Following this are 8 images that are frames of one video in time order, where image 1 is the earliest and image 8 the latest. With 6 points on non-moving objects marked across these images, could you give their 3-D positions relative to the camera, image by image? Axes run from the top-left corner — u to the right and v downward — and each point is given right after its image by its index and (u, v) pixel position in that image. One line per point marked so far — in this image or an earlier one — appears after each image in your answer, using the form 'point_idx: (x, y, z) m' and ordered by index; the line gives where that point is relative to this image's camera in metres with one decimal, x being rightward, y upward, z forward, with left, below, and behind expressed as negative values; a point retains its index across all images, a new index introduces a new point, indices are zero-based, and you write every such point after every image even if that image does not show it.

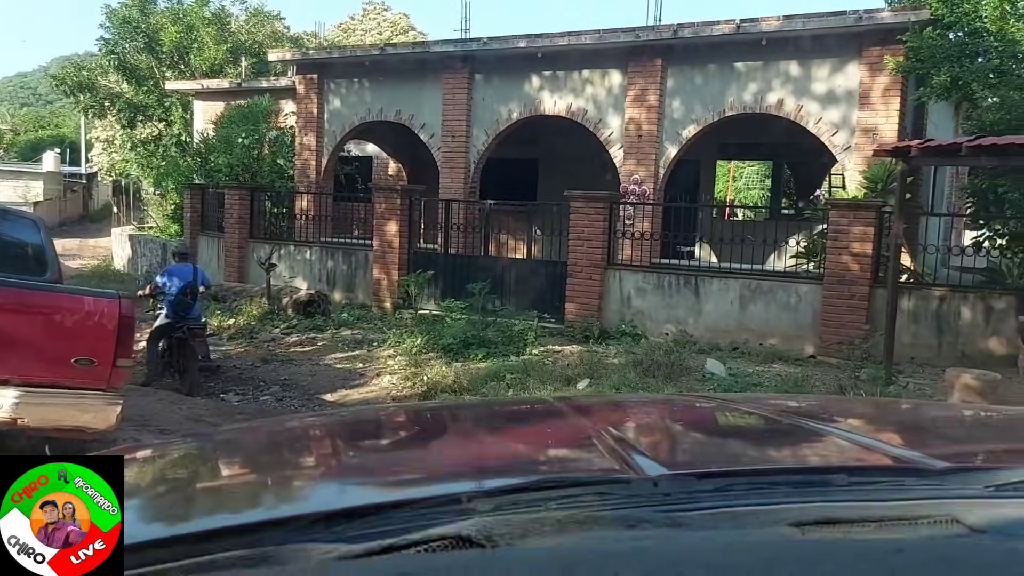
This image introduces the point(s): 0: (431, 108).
0: (-1.3, +2.9, +13.8) m
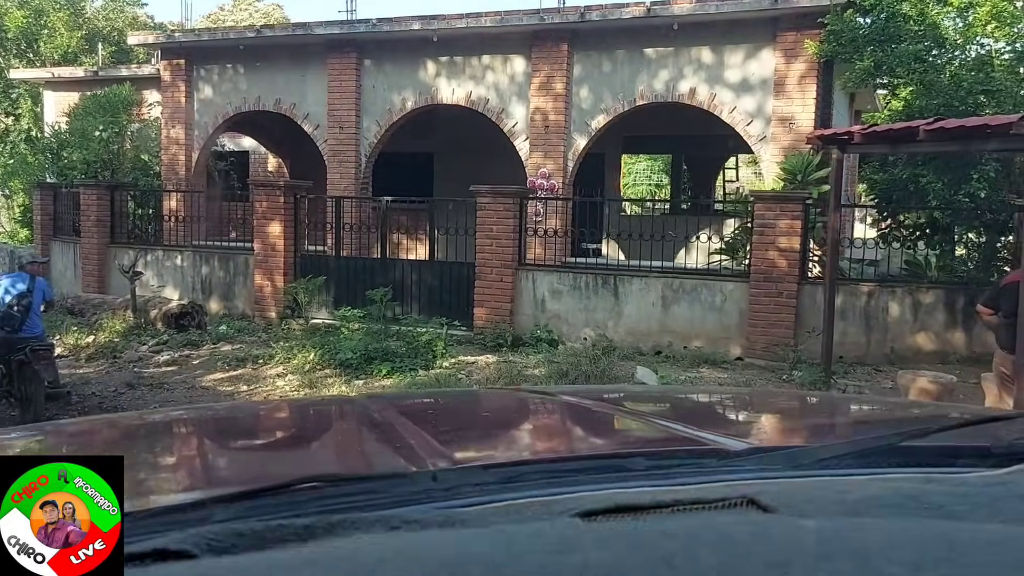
0: (-2.9, +2.8, +12.6) m
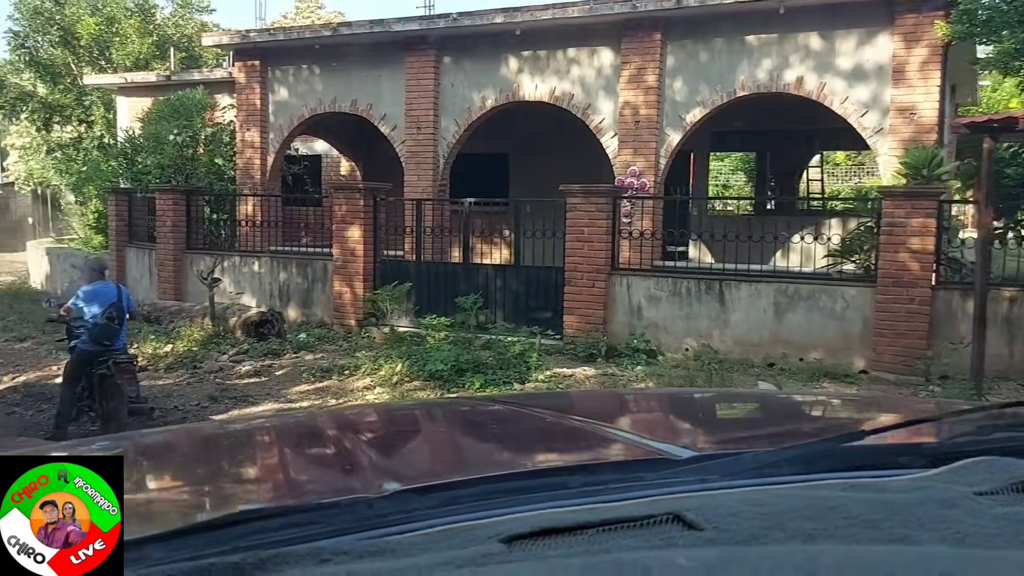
0: (-1.7, +2.7, +12.1) m
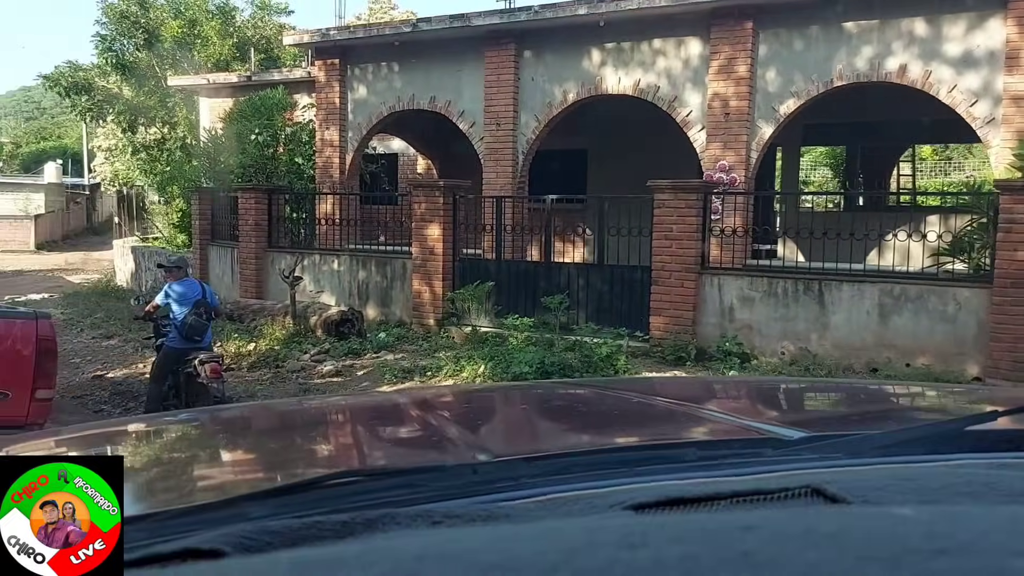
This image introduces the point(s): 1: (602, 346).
0: (-0.5, +2.7, +11.9) m
1: (+0.8, -0.5, +8.1) m
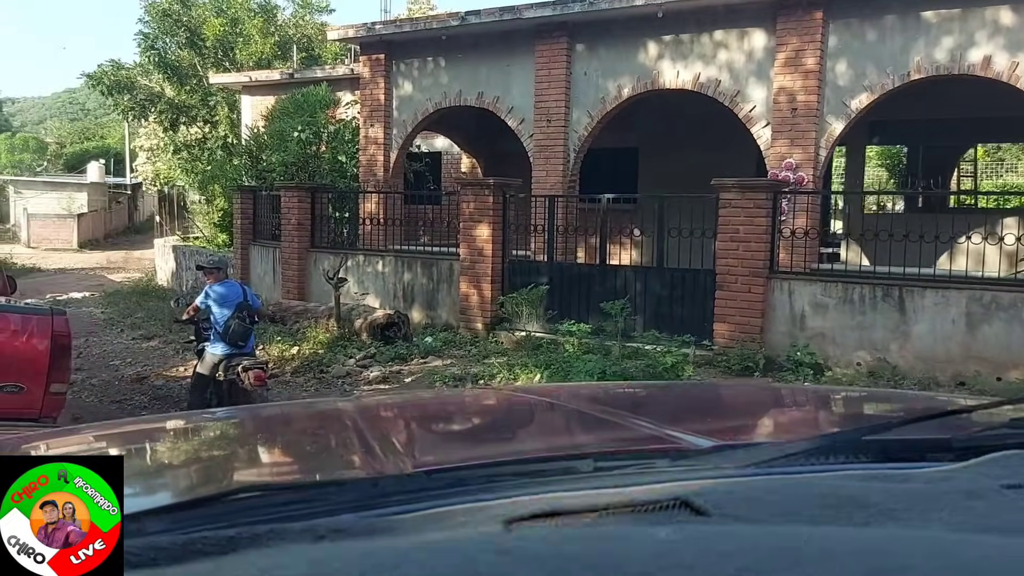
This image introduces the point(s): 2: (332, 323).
0: (+0.1, +2.7, +11.5) m
1: (+1.3, -0.6, +7.6) m
2: (-2.1, -0.4, +10.0) m
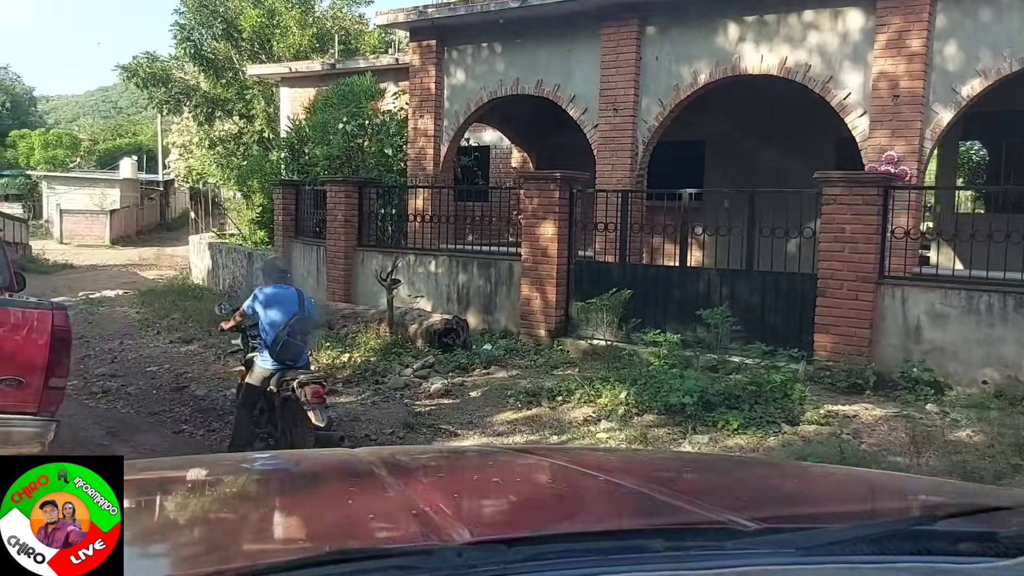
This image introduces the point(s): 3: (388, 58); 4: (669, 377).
0: (+0.9, +2.6, +10.6) m
1: (+2.0, -0.6, +6.7) m
2: (-1.4, -0.4, +9.2) m
3: (-2.0, +3.8, +14.1) m
4: (+1.2, -0.7, +6.7) m
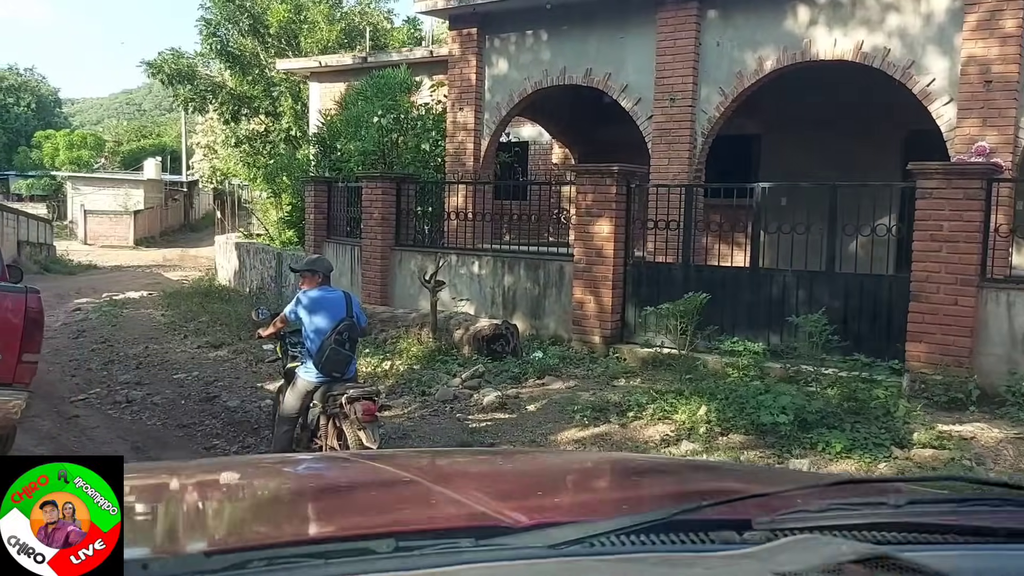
0: (+1.5, +2.6, +10.0) m
1: (+2.4, -0.6, +6.0) m
2: (-0.8, -0.4, +8.5) m
3: (-1.4, +3.7, +13.5) m
4: (+1.7, -0.7, +6.0) m
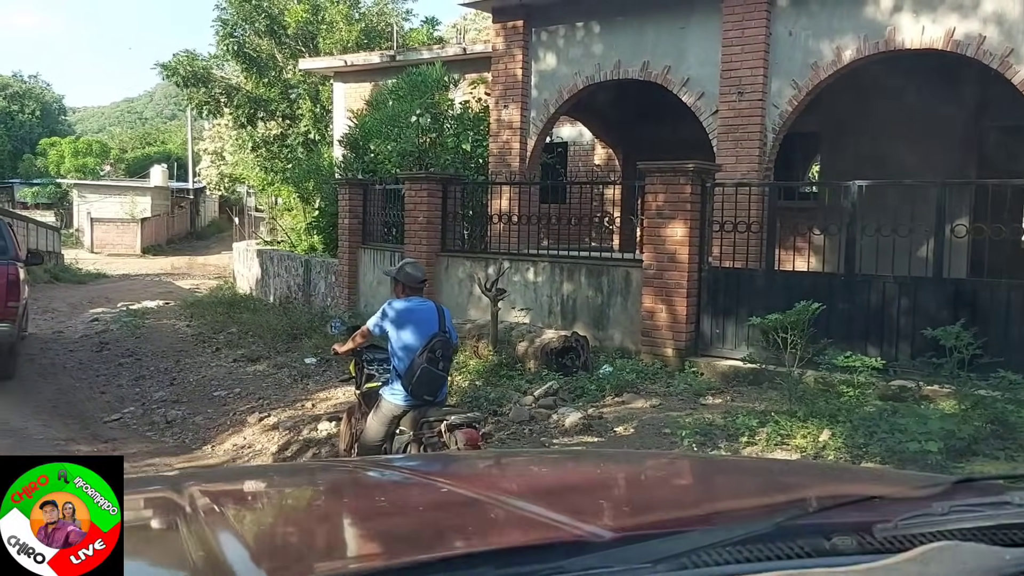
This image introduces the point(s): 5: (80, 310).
0: (+2.1, +2.5, +9.3) m
1: (+3.0, -0.7, +5.4) m
2: (-0.2, -0.5, +7.9) m
3: (-0.8, +3.6, +12.9) m
4: (+2.3, -0.8, +5.4) m
5: (-7.8, -0.4, +15.7) m
